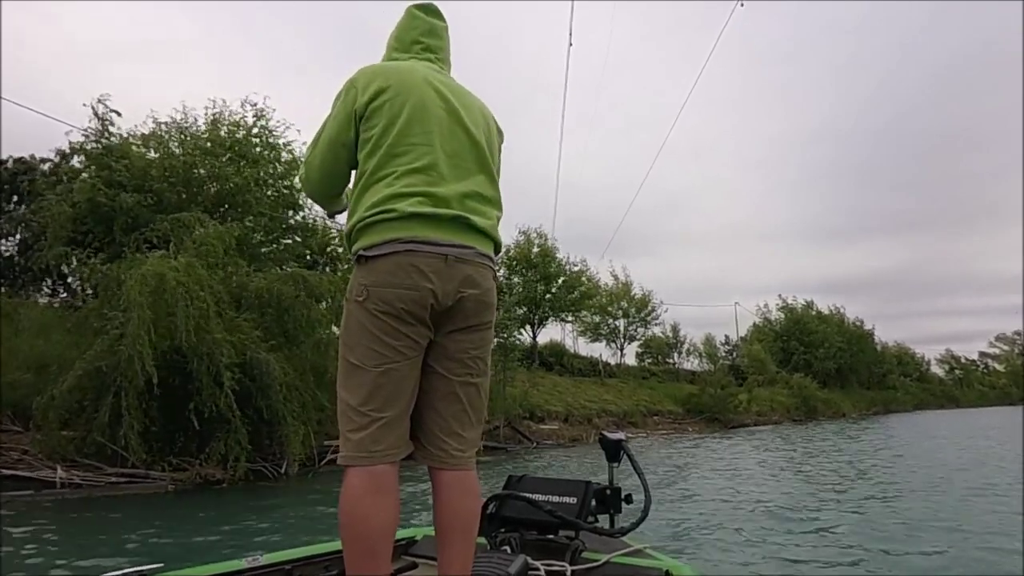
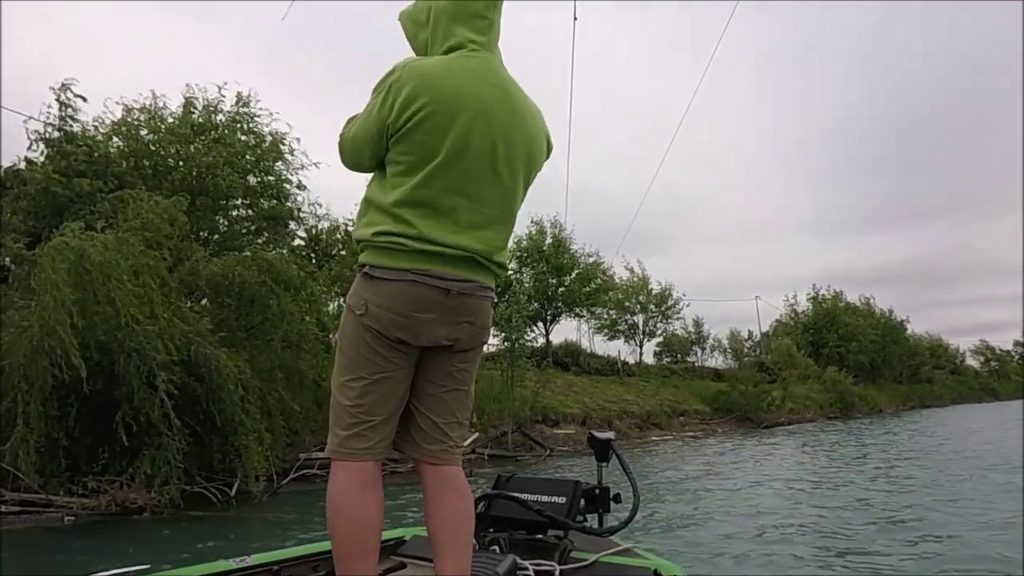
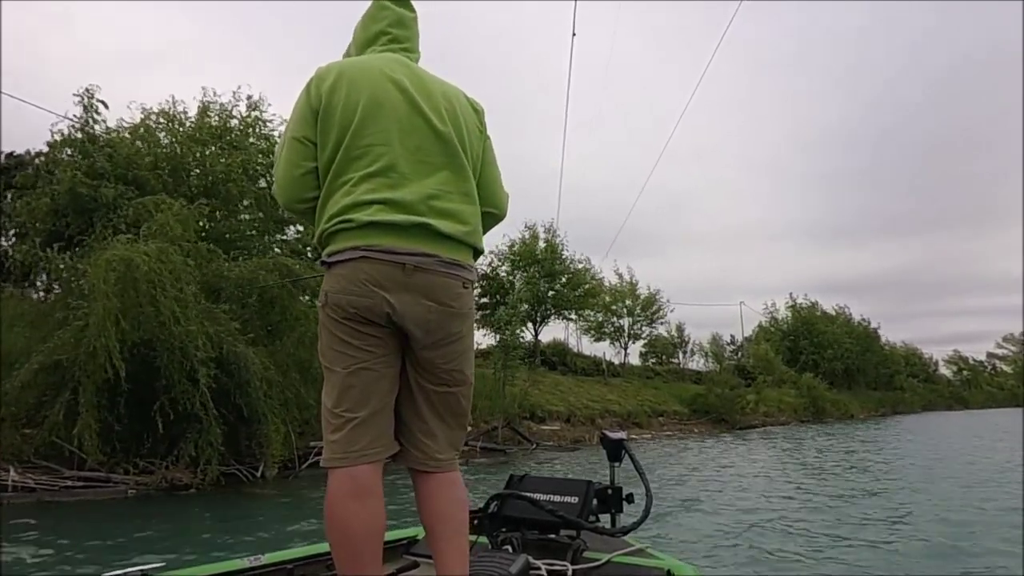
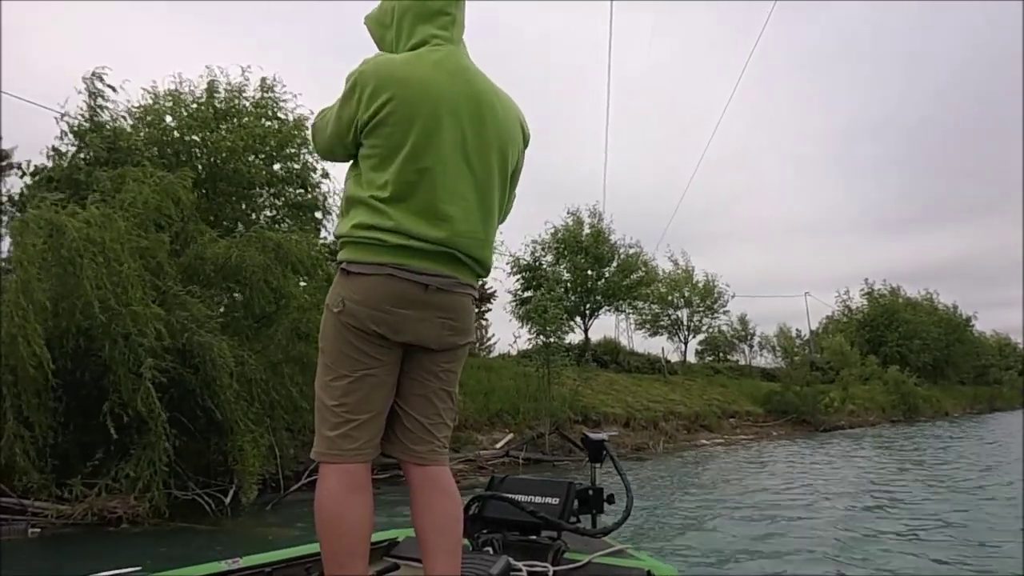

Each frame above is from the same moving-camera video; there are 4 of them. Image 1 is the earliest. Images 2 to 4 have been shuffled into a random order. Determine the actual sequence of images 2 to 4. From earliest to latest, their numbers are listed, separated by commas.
3, 2, 4
